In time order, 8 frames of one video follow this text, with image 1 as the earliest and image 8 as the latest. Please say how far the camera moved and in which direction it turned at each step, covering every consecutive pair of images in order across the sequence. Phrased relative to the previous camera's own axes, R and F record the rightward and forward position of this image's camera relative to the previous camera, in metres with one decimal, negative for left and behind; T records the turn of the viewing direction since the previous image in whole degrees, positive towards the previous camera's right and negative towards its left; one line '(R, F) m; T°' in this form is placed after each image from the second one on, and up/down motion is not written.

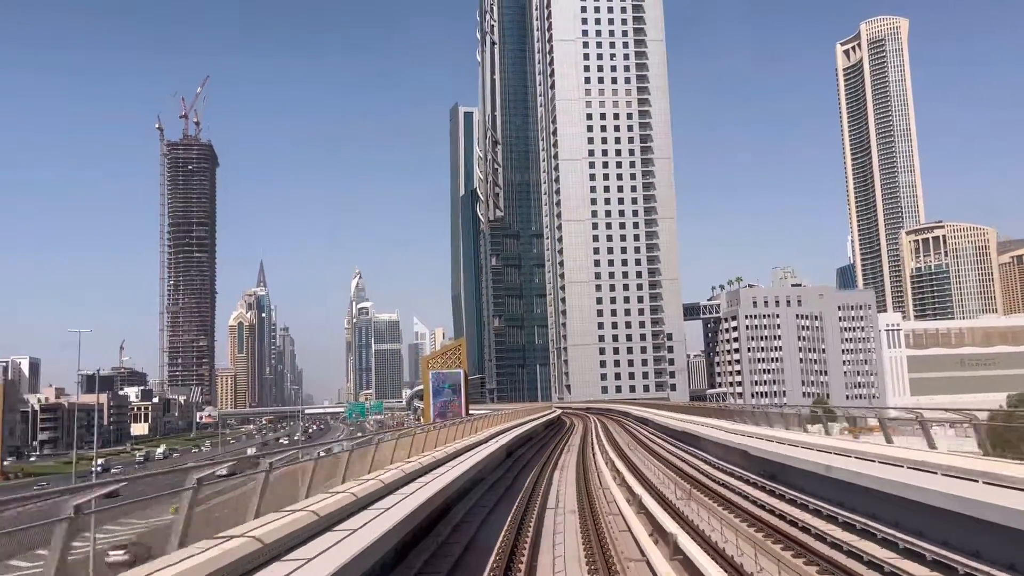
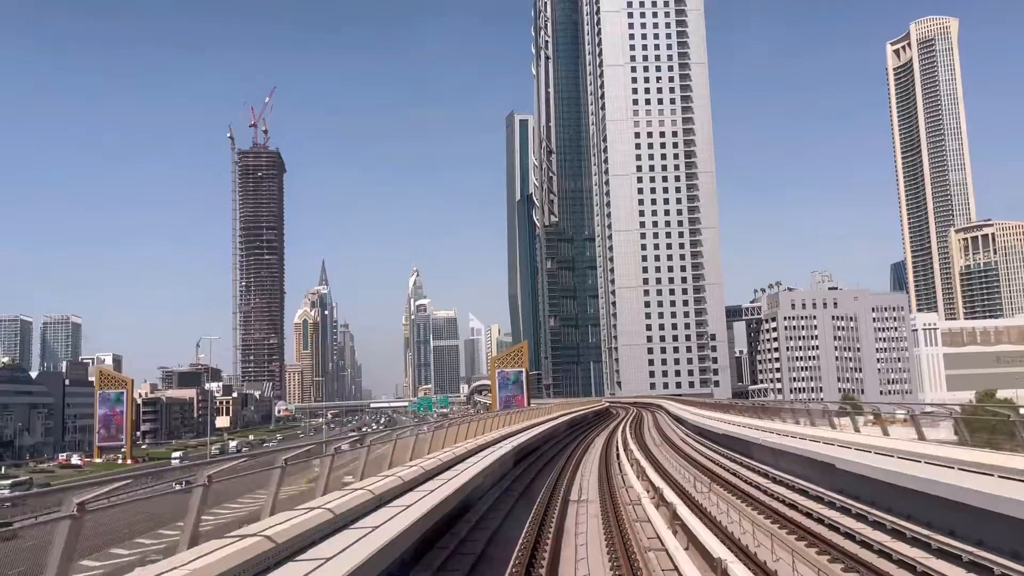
(0.0, -3.0) m; -4°
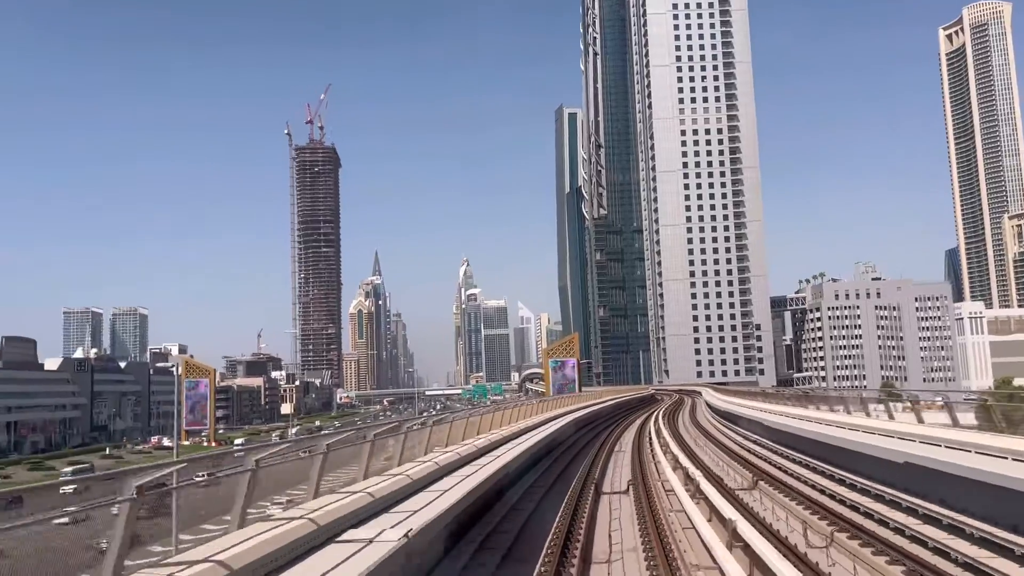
(-0.1, -1.8) m; -4°
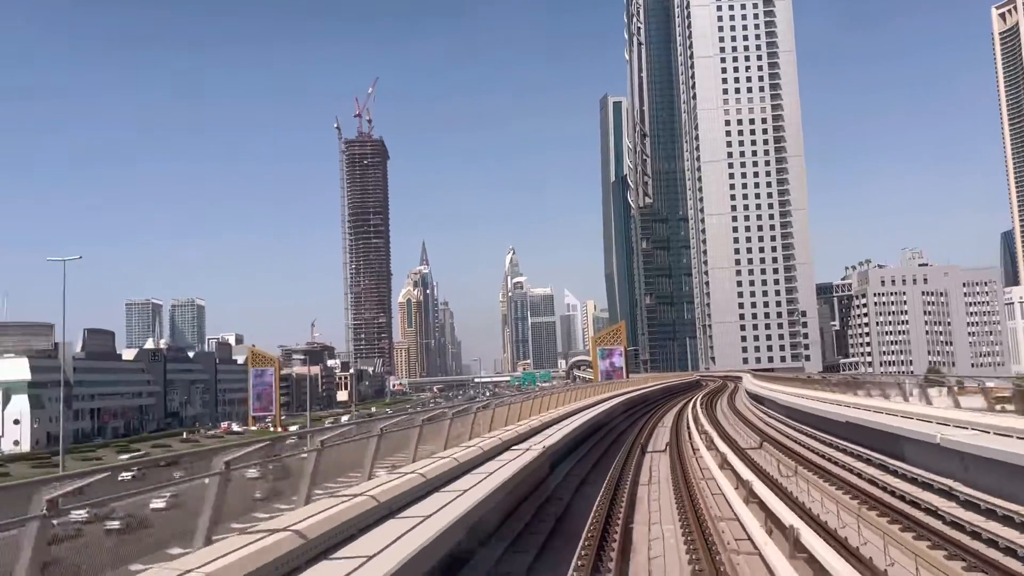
(-0.1, -1.1) m; -3°
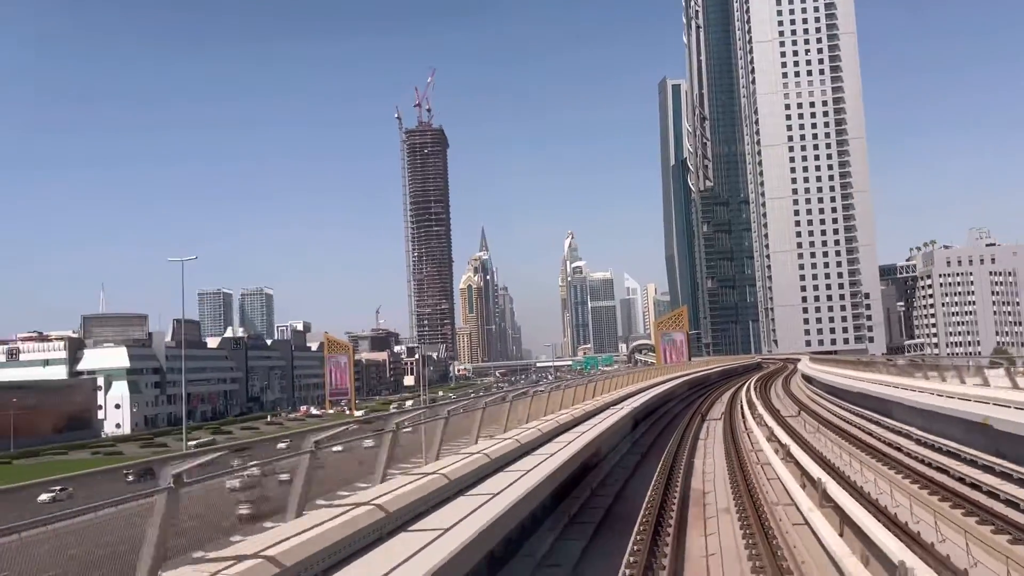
(-0.1, -1.1) m; -4°
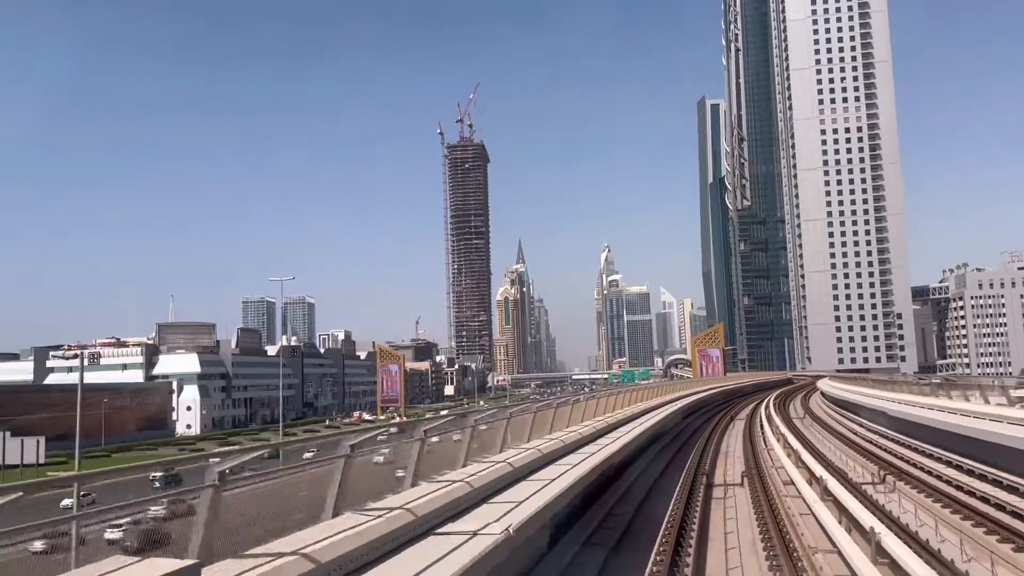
(-0.4, -1.8) m; -3°
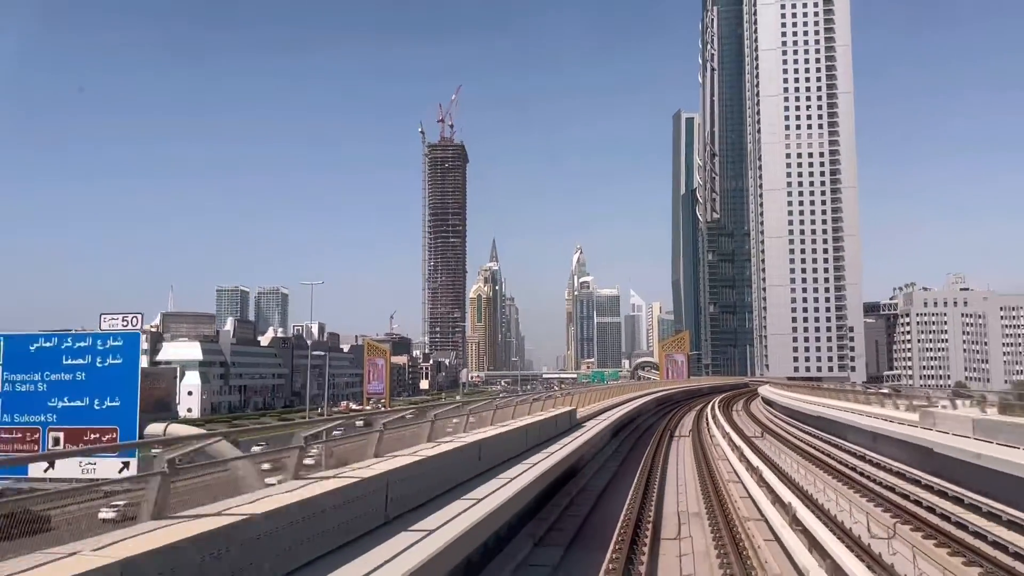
(-0.7, -2.4) m; +2°
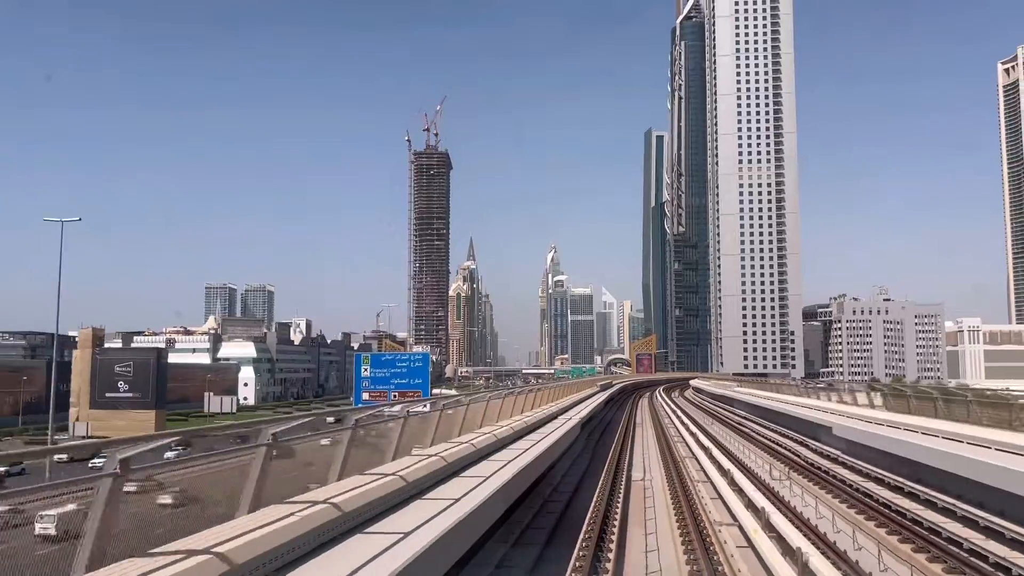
(-1.5, -7.2) m; +2°
